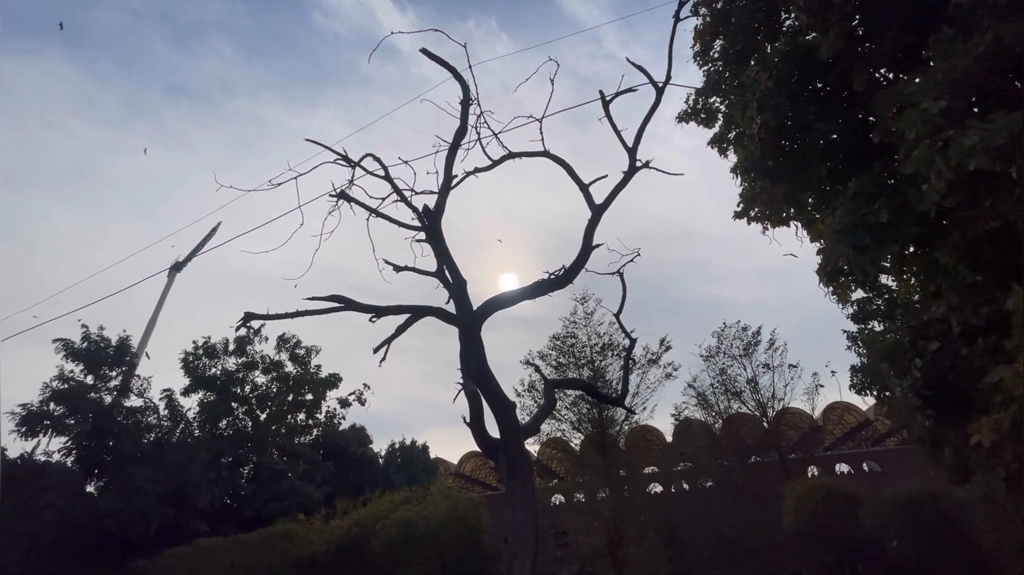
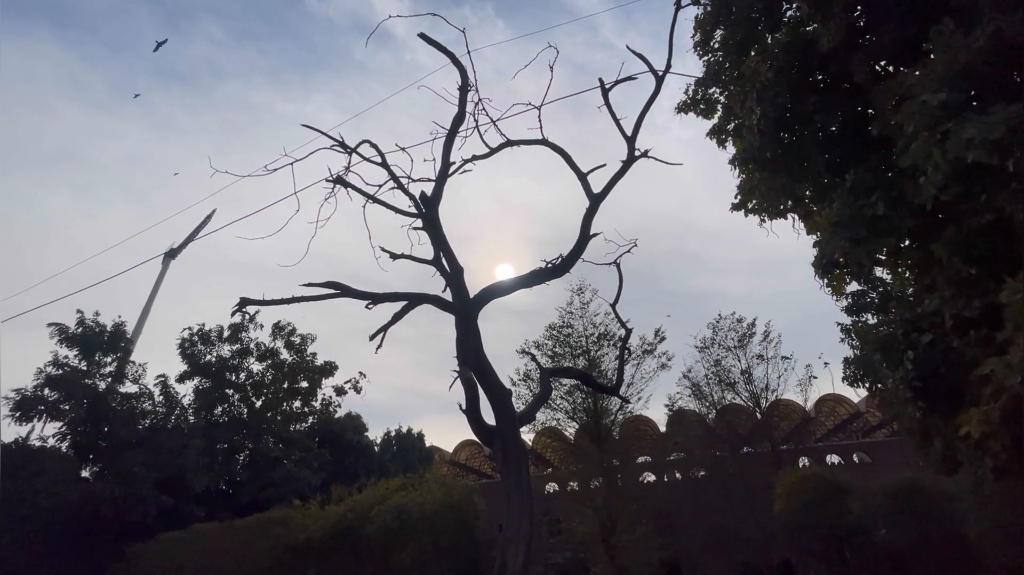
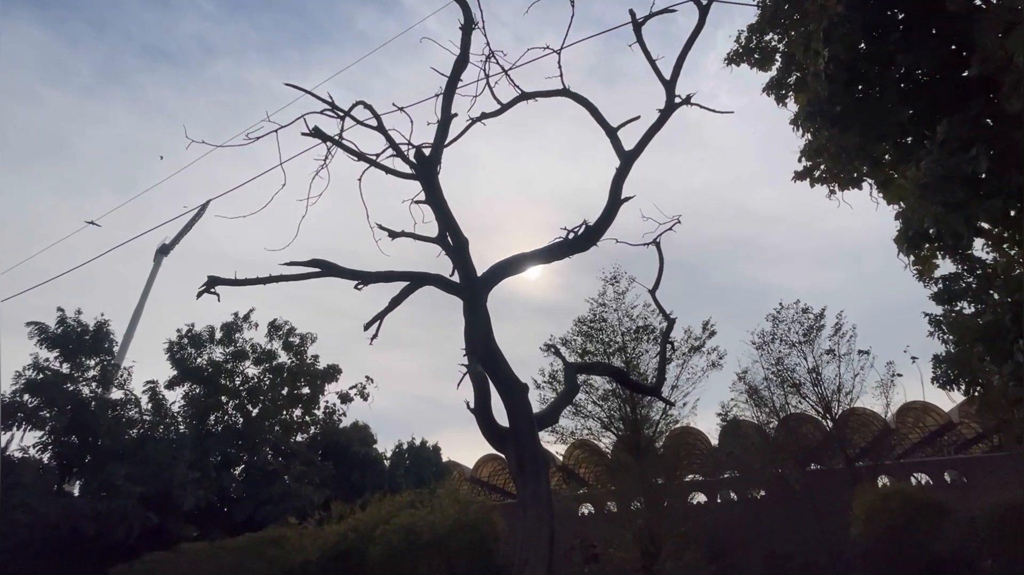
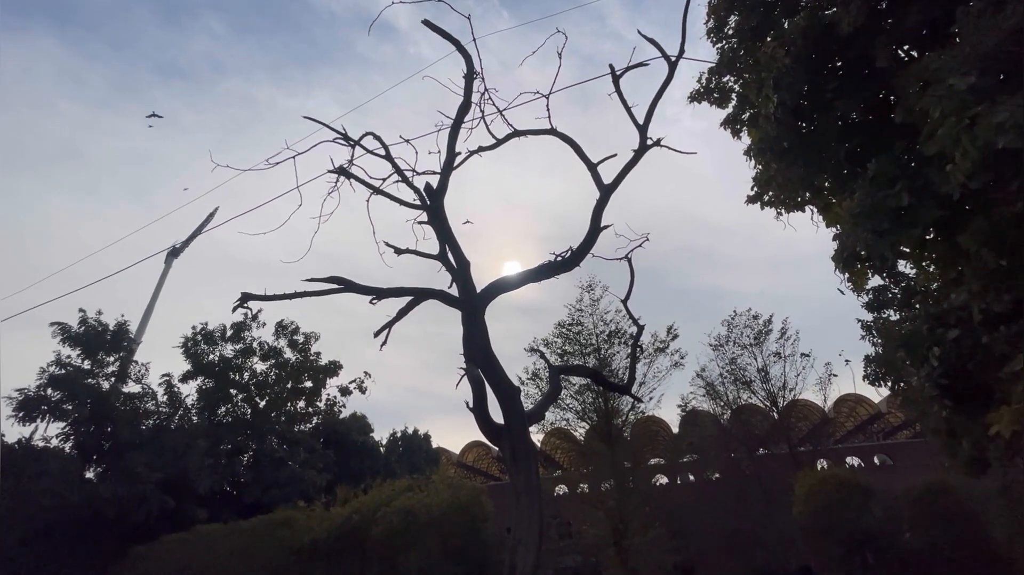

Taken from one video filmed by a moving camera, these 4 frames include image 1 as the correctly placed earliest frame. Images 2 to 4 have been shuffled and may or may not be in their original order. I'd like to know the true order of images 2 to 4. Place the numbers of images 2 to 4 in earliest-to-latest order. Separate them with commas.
2, 4, 3
